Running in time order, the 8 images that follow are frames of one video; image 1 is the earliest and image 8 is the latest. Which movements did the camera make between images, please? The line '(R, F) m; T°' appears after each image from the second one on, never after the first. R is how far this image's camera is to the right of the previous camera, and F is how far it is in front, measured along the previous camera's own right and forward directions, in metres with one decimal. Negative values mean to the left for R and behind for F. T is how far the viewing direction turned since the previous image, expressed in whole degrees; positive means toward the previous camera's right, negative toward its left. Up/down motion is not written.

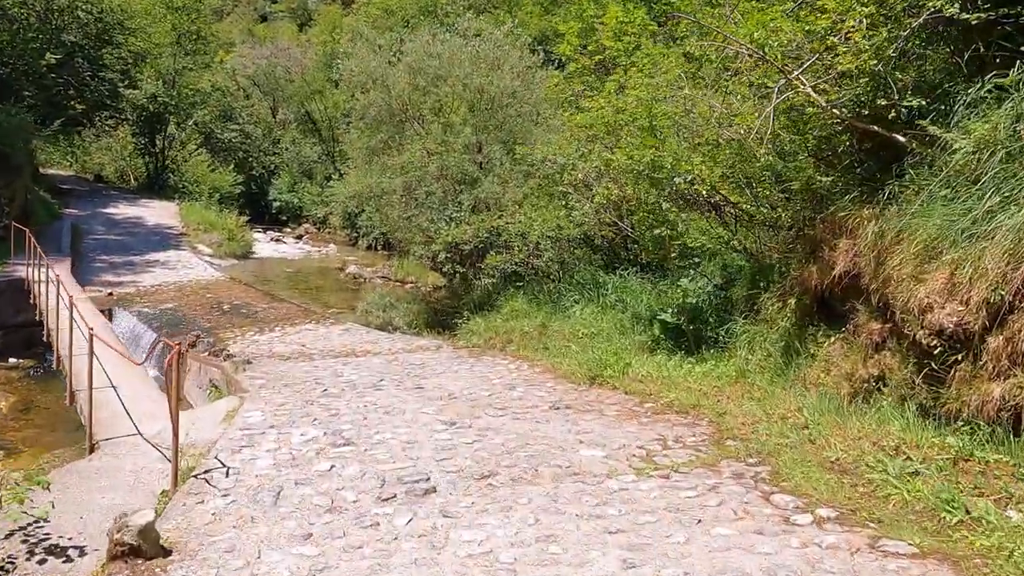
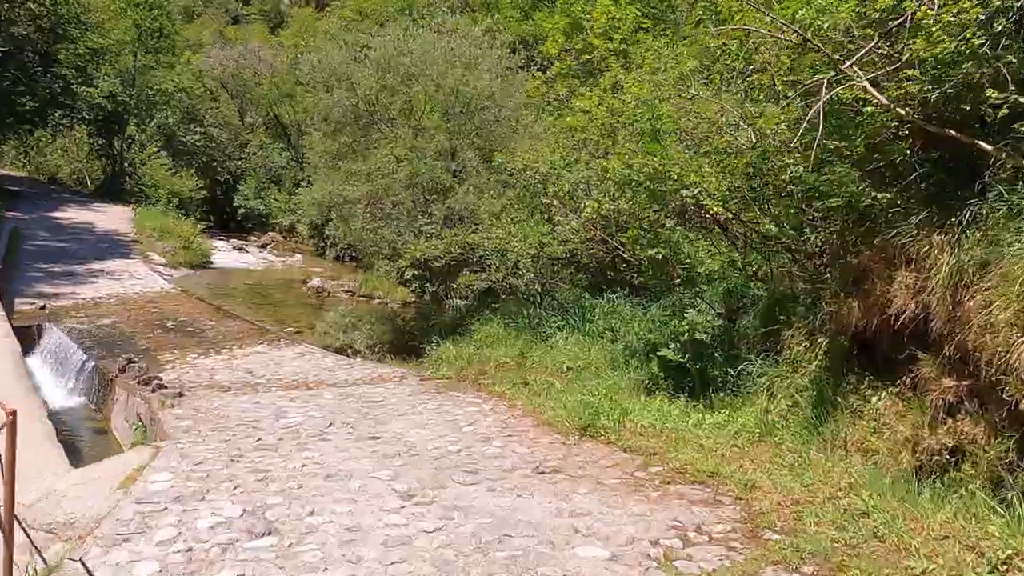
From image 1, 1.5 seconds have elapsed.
(0.0, +1.2) m; +2°
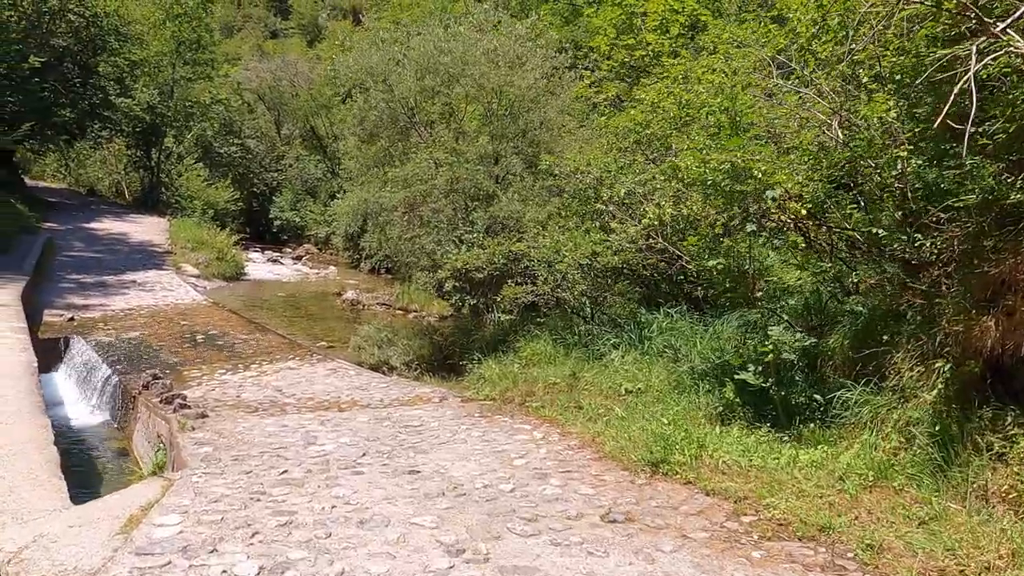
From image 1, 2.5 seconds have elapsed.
(-0.2, +0.8) m; -2°
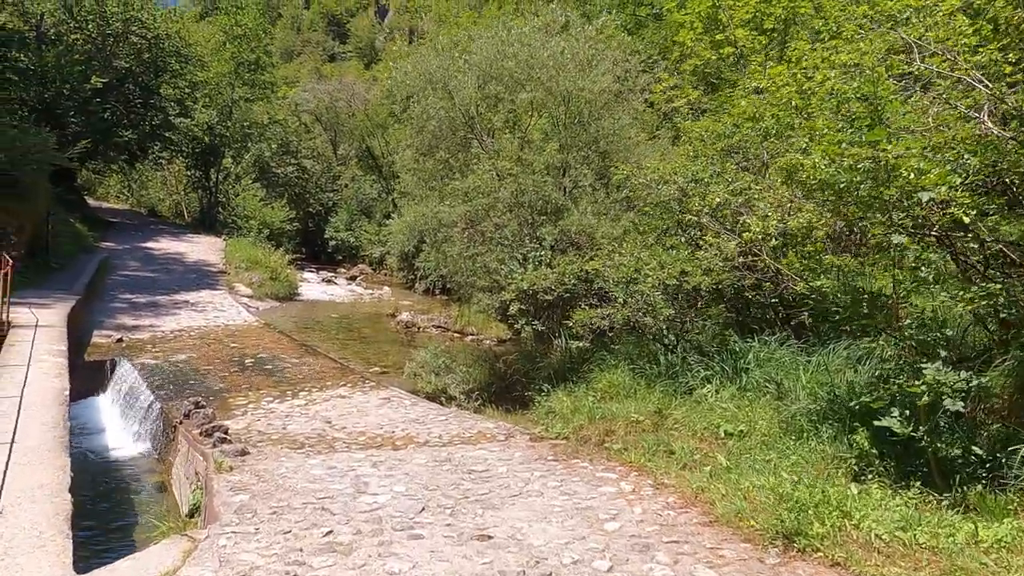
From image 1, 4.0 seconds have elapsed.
(-0.2, +1.0) m; -4°
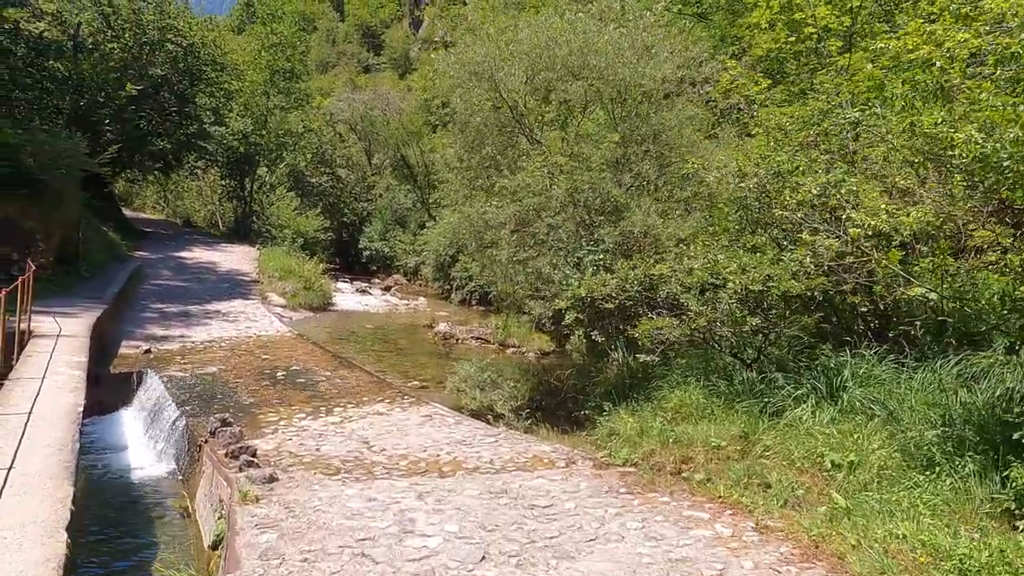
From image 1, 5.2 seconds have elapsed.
(-0.3, +0.9) m; -2°
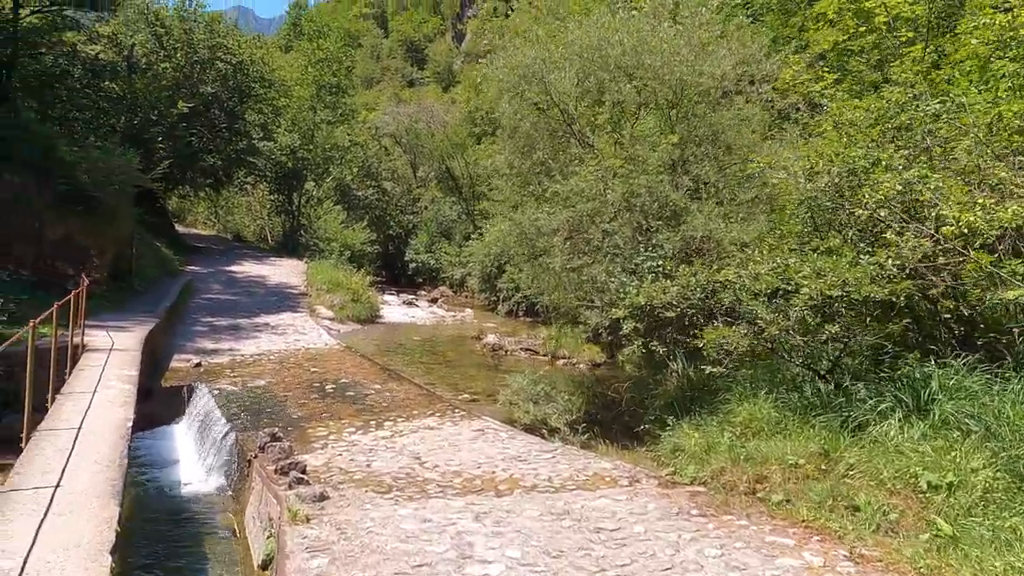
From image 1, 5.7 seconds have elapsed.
(-0.1, +0.3) m; -3°
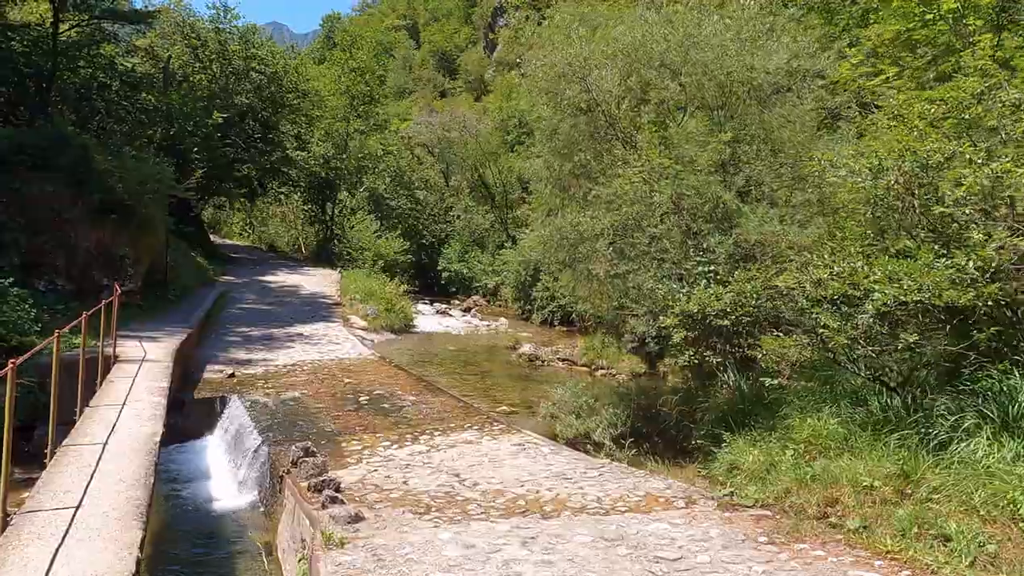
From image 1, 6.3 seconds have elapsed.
(-0.1, +0.4) m; -2°
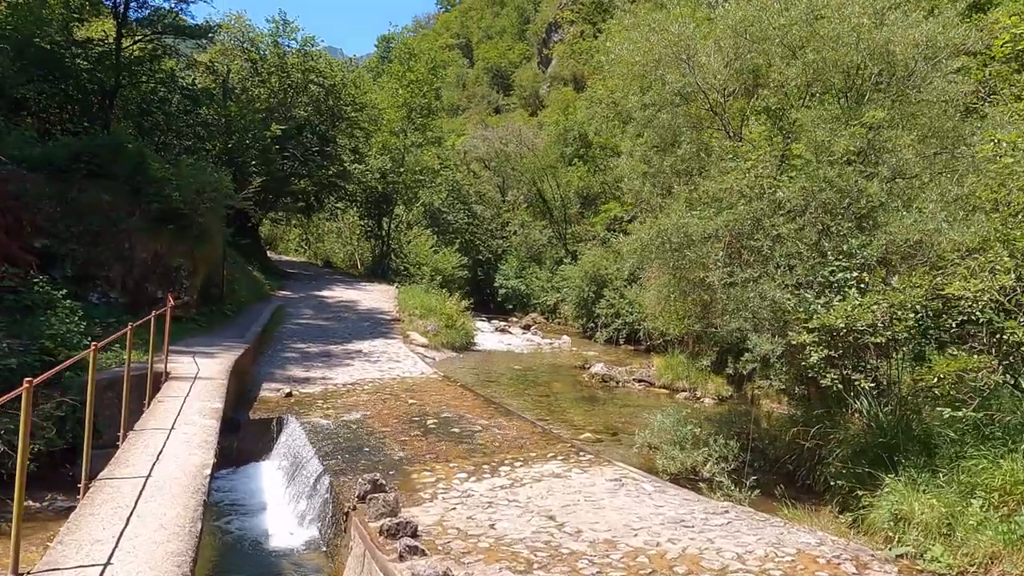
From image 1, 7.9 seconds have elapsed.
(-0.5, +1.1) m; -4°
